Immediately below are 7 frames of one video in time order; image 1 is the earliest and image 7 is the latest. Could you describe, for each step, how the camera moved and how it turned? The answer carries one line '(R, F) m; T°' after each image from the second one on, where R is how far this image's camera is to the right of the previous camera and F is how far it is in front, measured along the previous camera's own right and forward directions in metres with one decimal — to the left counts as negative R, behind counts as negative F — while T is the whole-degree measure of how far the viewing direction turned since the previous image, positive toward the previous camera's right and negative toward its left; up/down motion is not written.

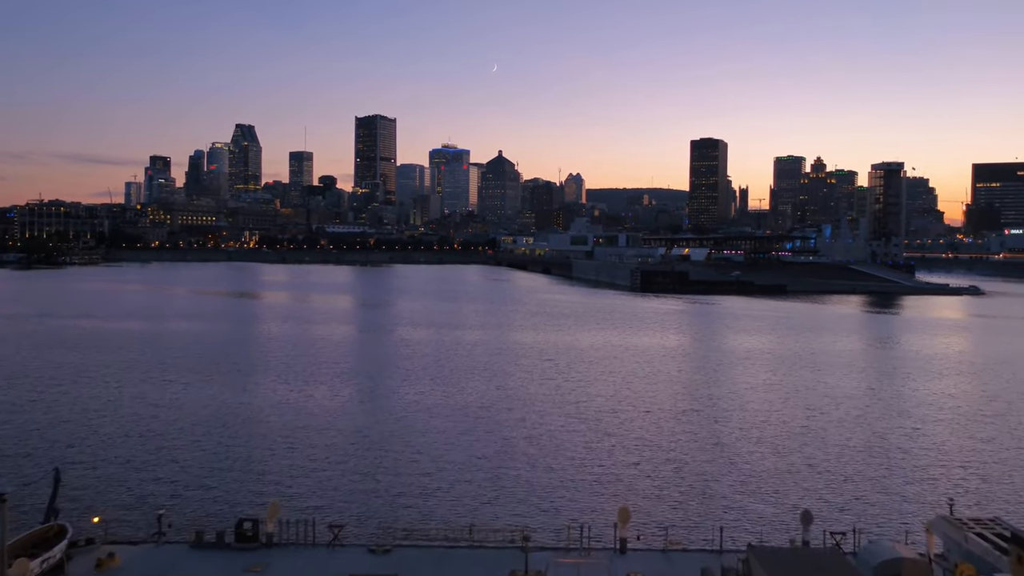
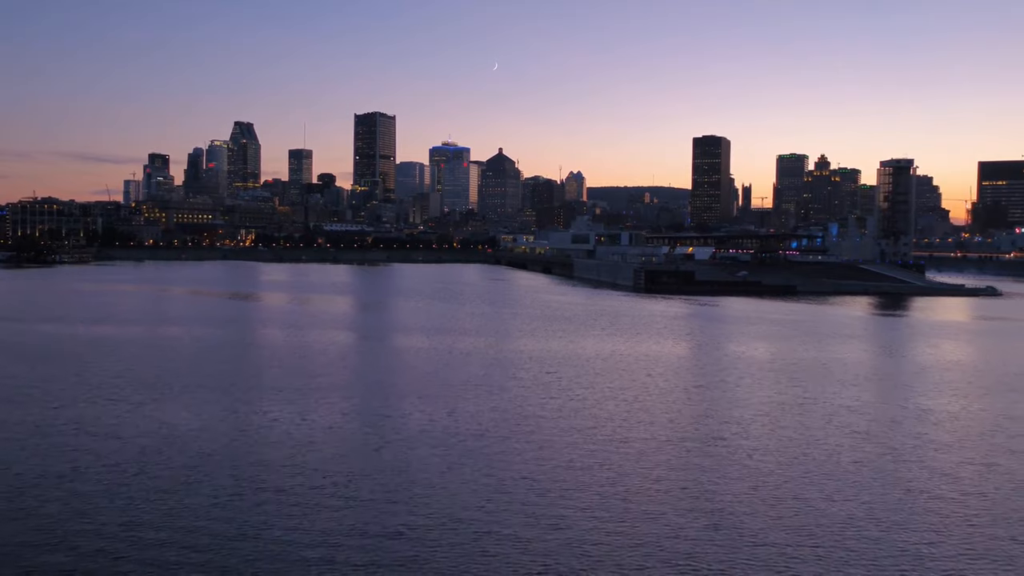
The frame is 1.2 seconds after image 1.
(+0.1, +2.4) m; 0°
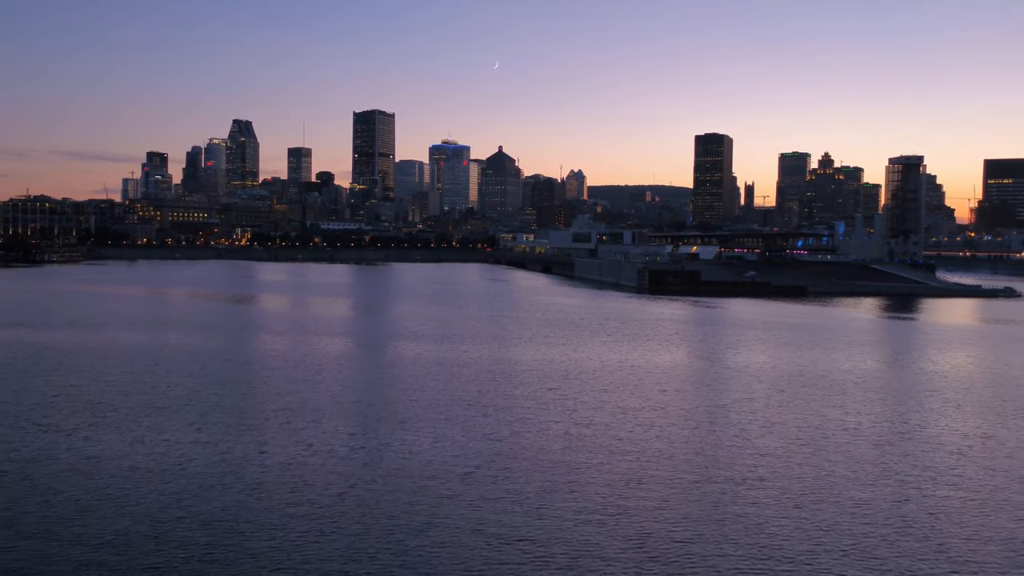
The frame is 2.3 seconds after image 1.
(+0.1, +2.5) m; 0°
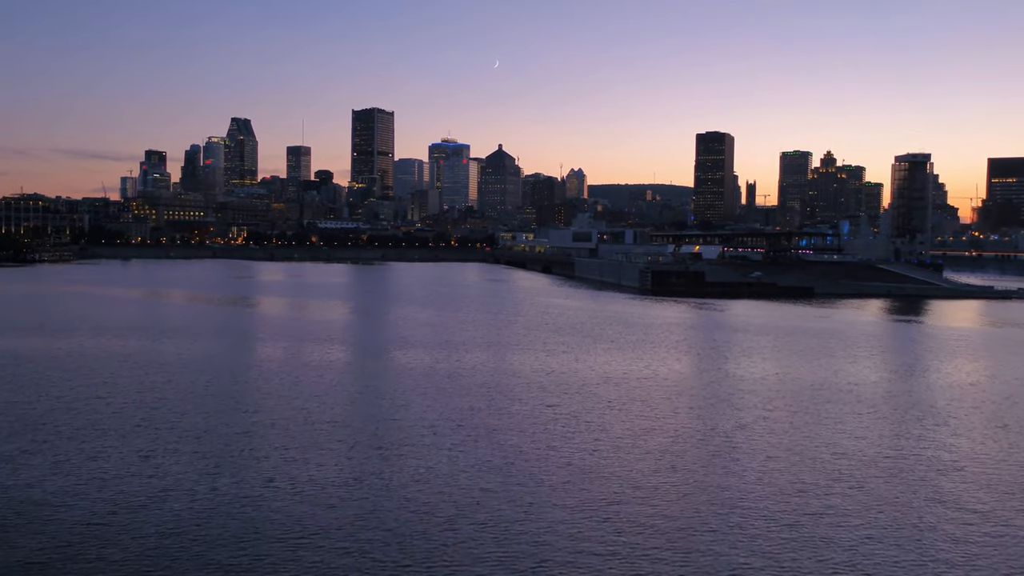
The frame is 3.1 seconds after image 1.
(+0.1, +1.8) m; 0°
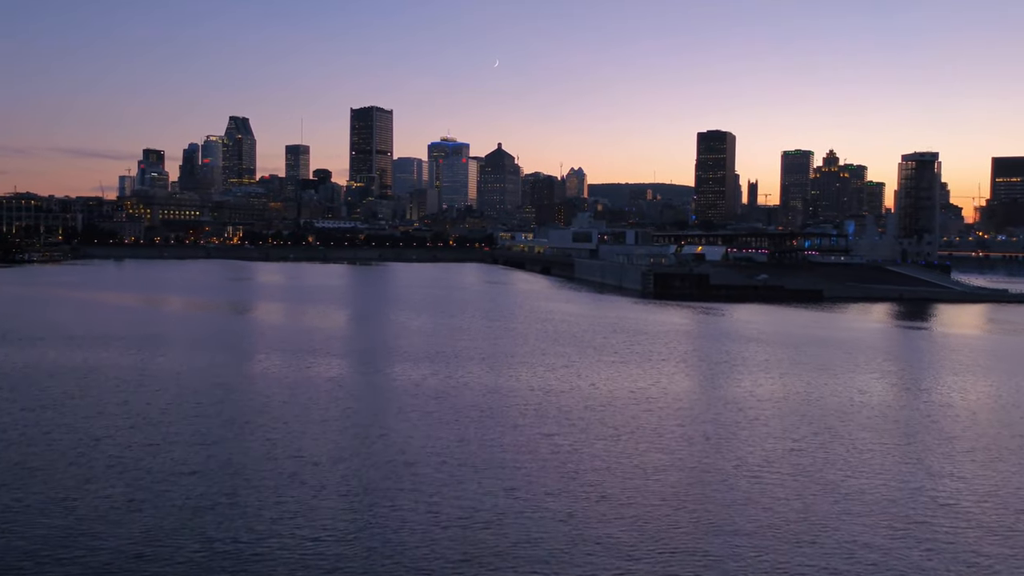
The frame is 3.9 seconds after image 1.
(+0.1, +2.0) m; 0°
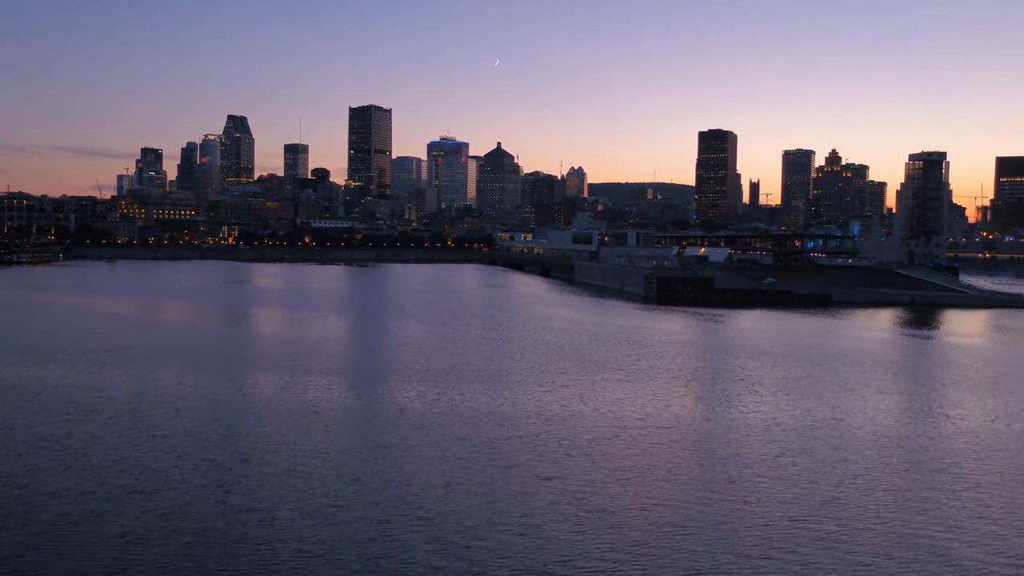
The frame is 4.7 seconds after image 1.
(+0.1, +2.0) m; 0°
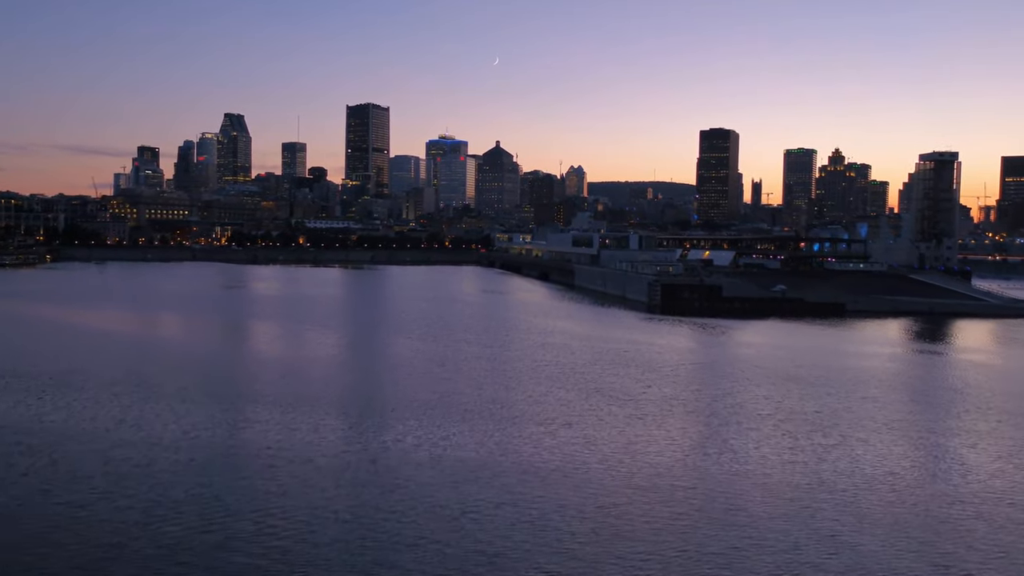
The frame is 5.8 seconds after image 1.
(+0.1, +2.8) m; 0°
